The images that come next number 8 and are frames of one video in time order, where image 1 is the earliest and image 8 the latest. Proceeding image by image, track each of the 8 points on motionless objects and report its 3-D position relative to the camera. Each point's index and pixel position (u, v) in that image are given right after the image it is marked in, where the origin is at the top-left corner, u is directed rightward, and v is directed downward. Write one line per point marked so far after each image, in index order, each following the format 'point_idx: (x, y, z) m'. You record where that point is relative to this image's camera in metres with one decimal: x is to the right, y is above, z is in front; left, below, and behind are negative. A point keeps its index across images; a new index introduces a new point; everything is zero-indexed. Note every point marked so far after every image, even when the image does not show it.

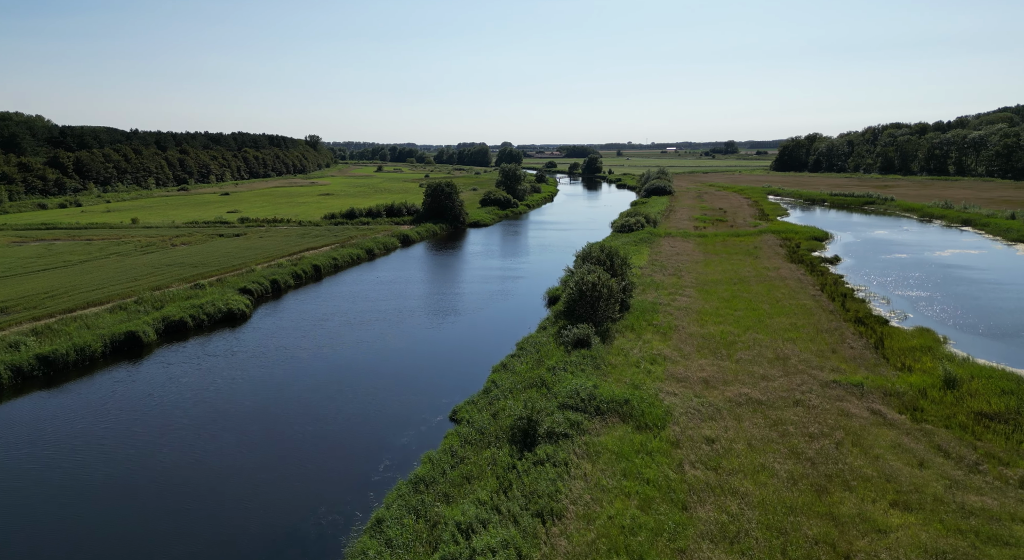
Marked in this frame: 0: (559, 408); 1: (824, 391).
0: (+1.2, -3.4, +16.9) m
1: (+9.1, -3.3, +19.1) m
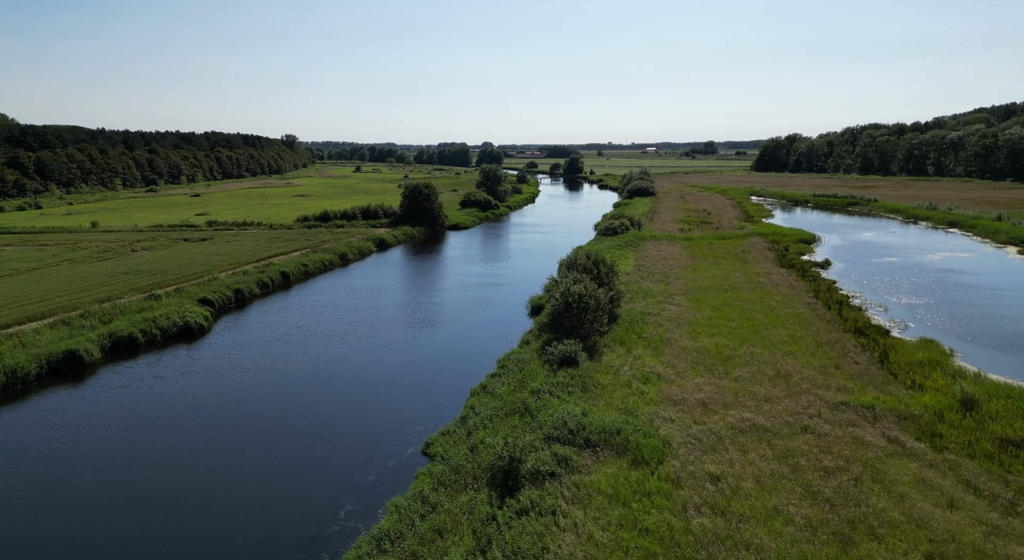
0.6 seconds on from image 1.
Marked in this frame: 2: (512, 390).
0: (+0.7, -3.8, +15.1) m
1: (+8.6, -3.6, +17.5) m
2: (0.0, -3.2, +19.0) m
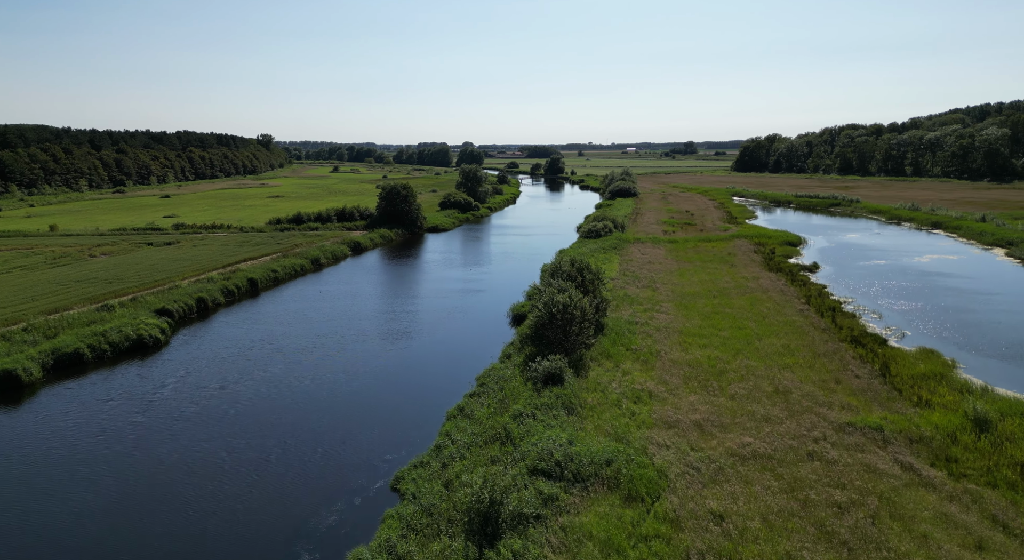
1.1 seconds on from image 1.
0: (+0.3, -4.1, +13.5) m
1: (+8.1, -3.9, +16.1) m
2: (-0.5, -3.6, +17.4) m
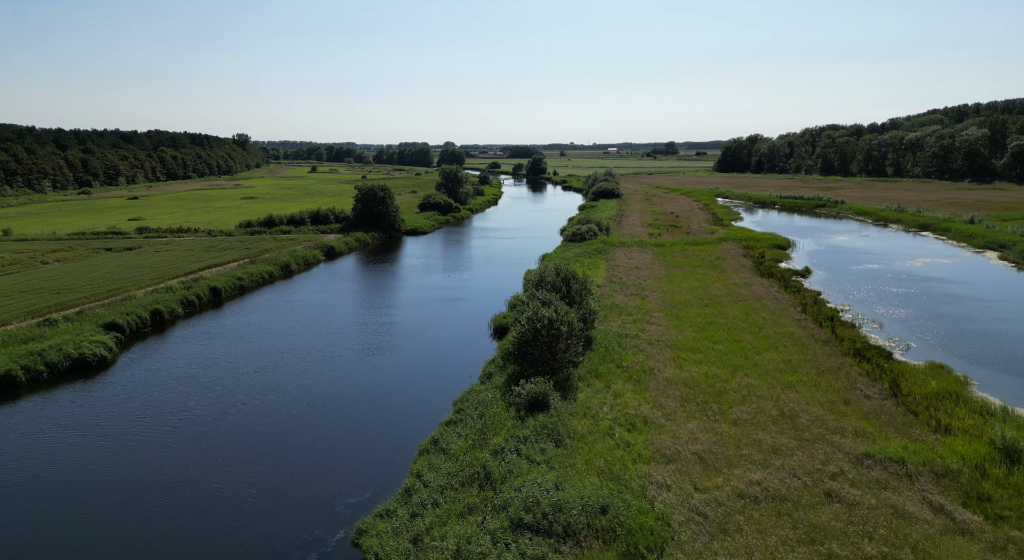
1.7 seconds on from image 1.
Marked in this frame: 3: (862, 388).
0: (-0.1, -4.5, +11.6) m
1: (+7.7, -4.3, +14.4) m
2: (-1.0, -3.9, +15.5) m
3: (+10.6, -3.3, +19.8) m
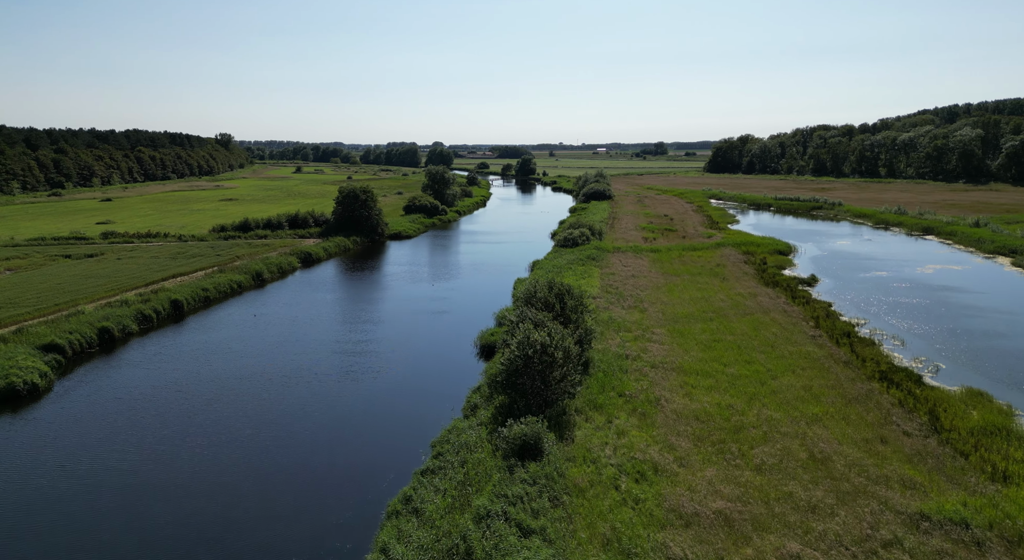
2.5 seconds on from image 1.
0: (-0.3, -5.0, +9.0) m
1: (+7.4, -4.8, +12.0) m
2: (-1.2, -4.5, +12.9) m
3: (+10.3, -3.8, +17.4) m
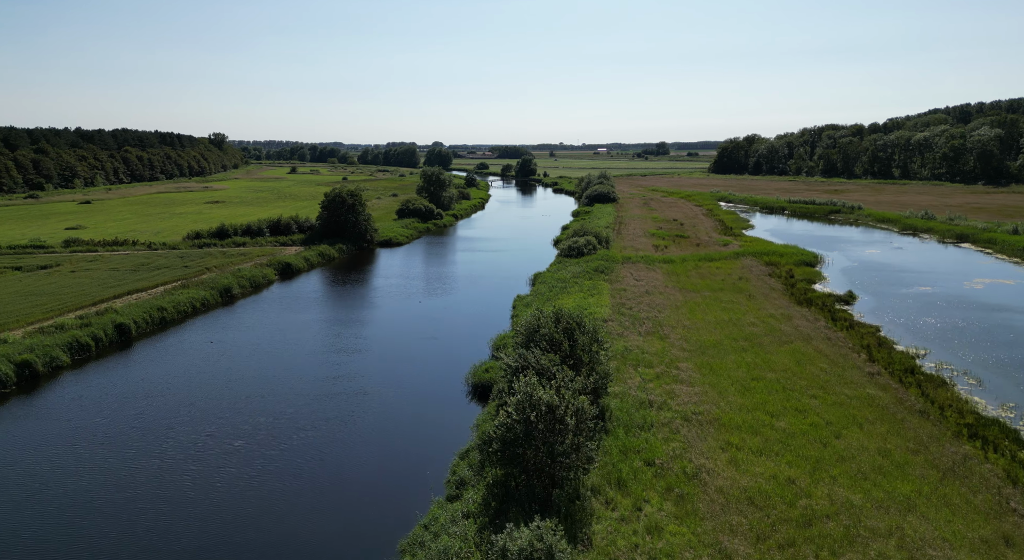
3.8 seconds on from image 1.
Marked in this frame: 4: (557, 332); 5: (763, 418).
0: (-0.3, -5.9, +4.8) m
1: (+7.4, -5.6, +7.8) m
2: (-1.3, -5.3, +8.7) m
3: (+10.2, -4.6, +13.2) m
4: (+1.2, -1.3, +17.8) m
5: (+6.9, -3.7, +17.9) m
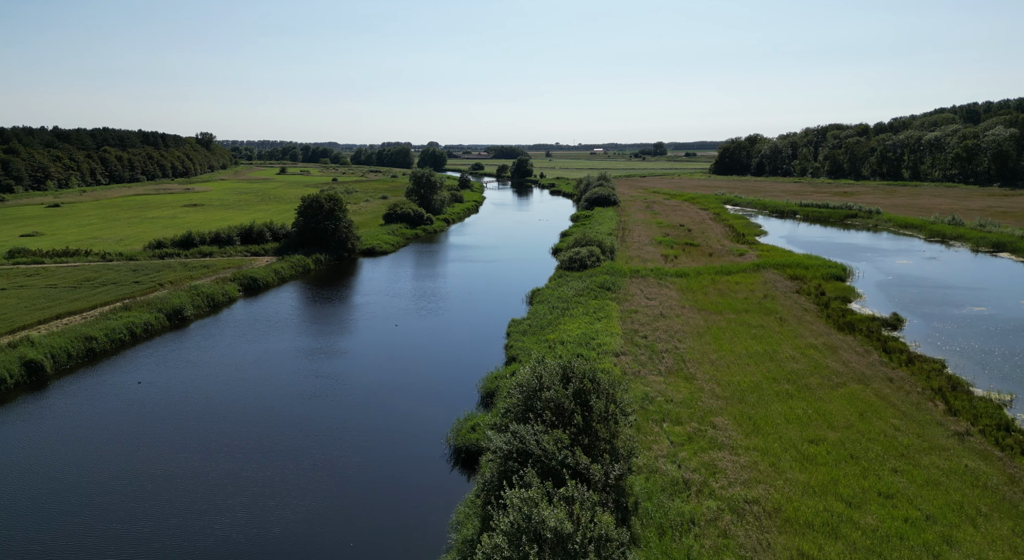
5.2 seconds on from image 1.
0: (-0.4, -6.8, +0.3) m
1: (+7.3, -6.5, +3.3) m
2: (-1.4, -6.2, +4.2) m
3: (+10.1, -5.5, +8.7) m
4: (+1.1, -2.2, +13.3) m
5: (+6.7, -4.6, +13.4) m
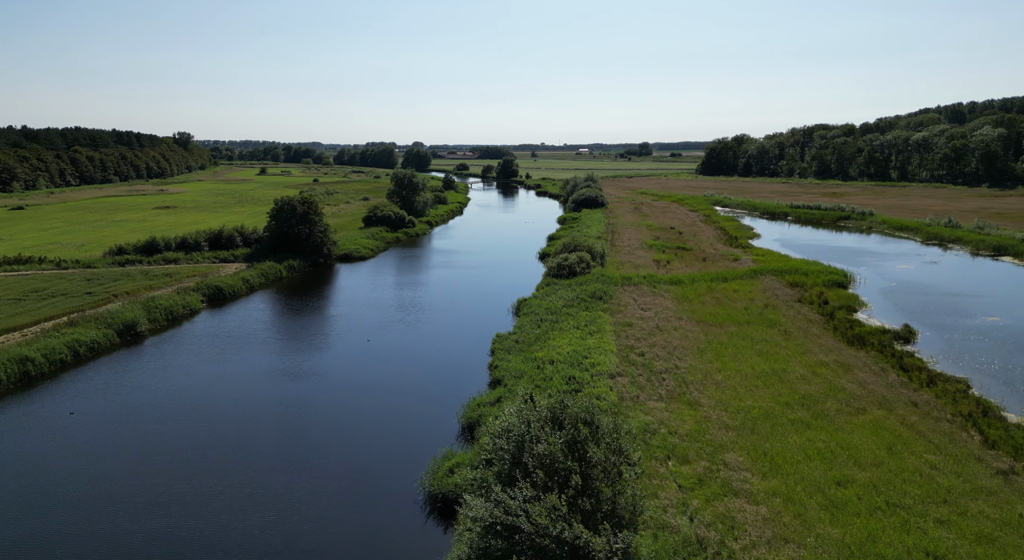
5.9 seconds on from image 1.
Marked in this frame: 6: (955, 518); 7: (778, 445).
0: (-0.4, -7.2, -1.9) m
1: (+7.2, -6.9, +1.2) m
2: (-1.5, -6.7, +1.9) m
3: (+9.9, -5.9, +6.7) m
4: (+0.8, -2.7, +11.0) m
5: (+6.4, -5.0, +11.3) m
6: (+8.8, -4.7, +13.1) m
7: (+6.6, -4.1, +16.1) m
